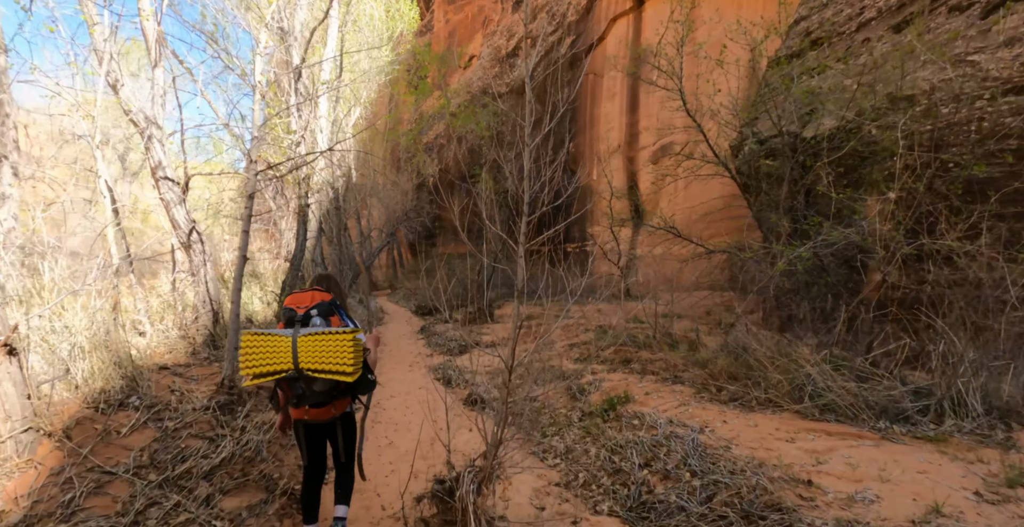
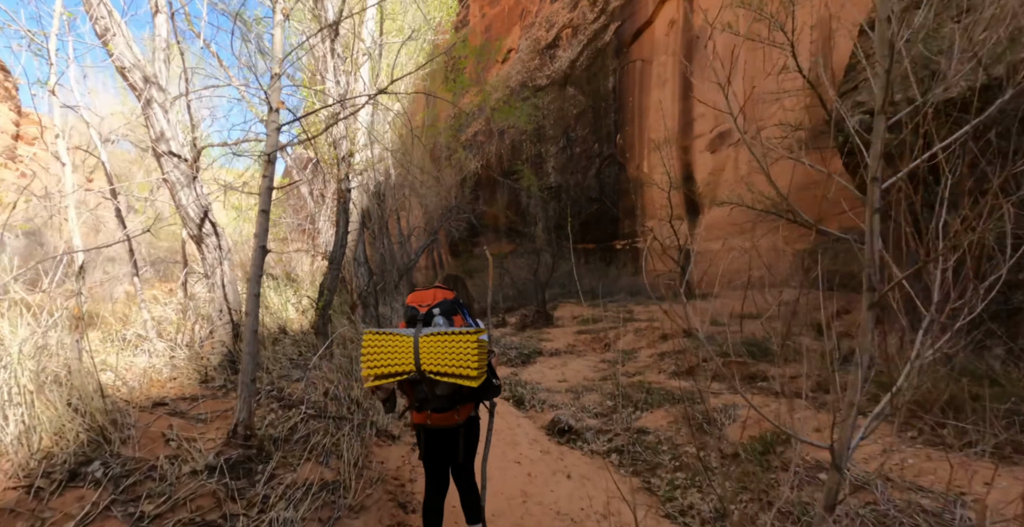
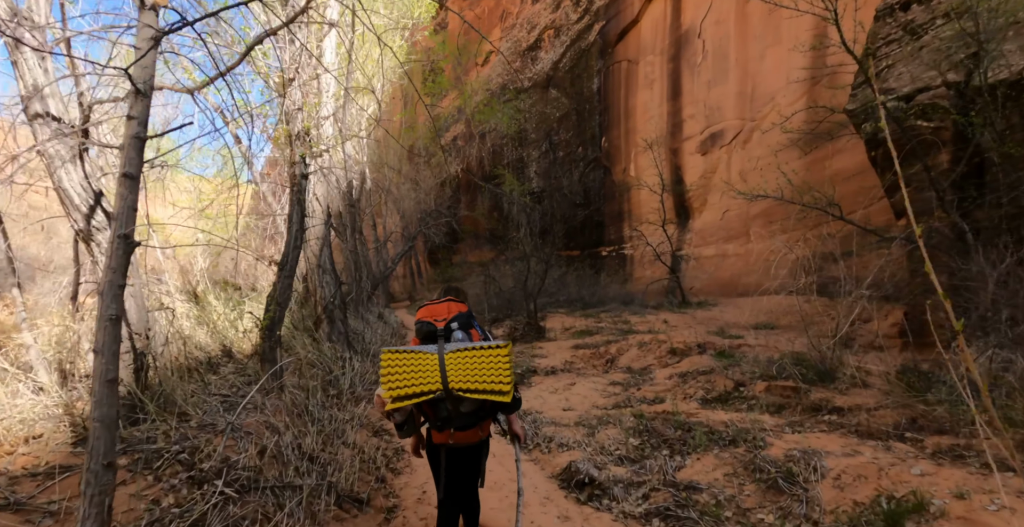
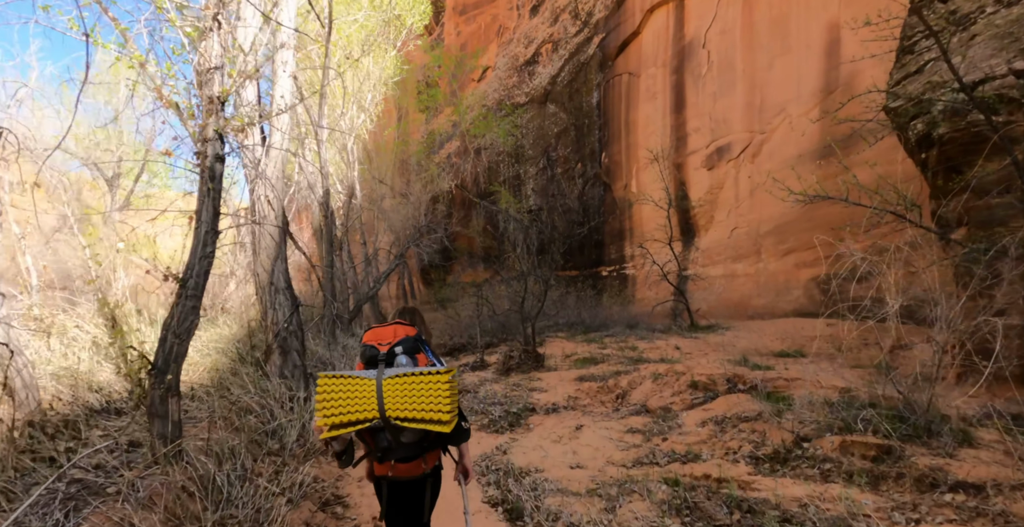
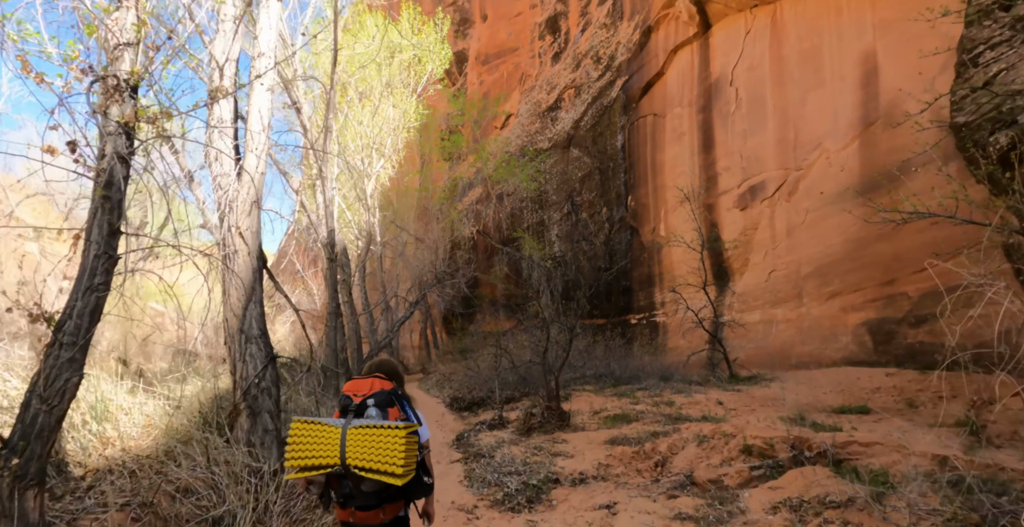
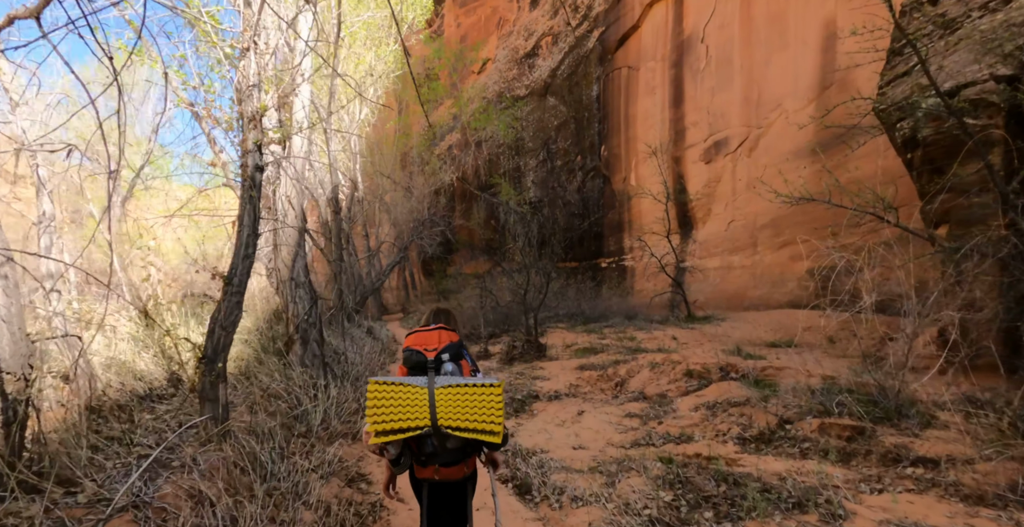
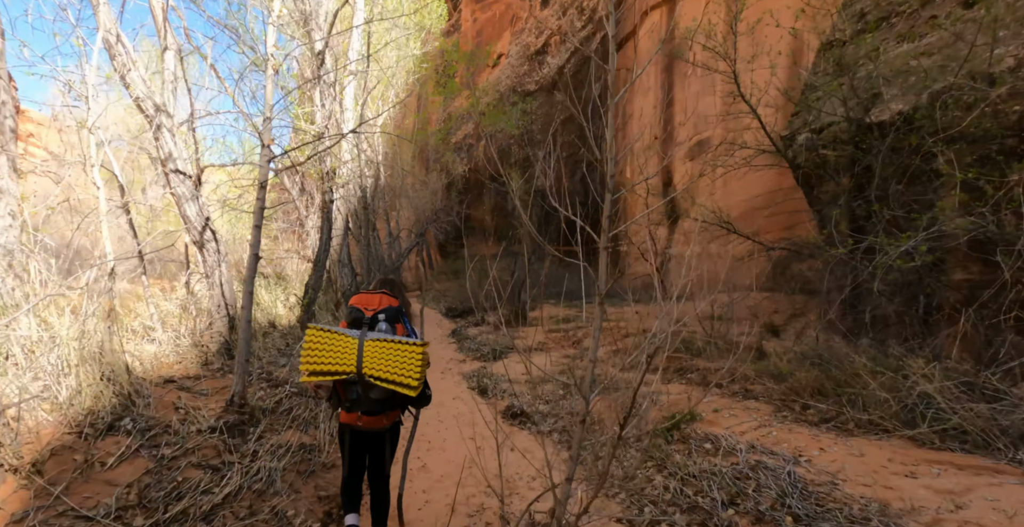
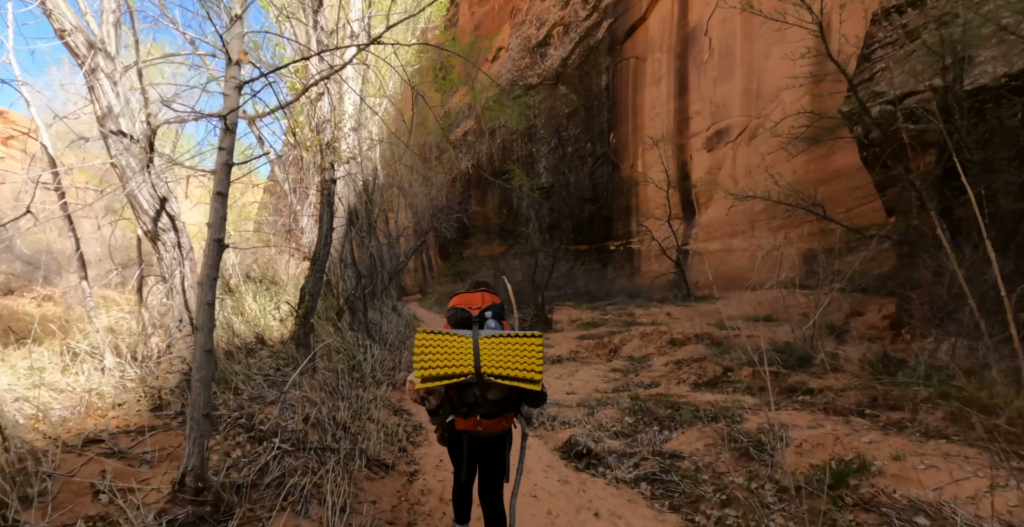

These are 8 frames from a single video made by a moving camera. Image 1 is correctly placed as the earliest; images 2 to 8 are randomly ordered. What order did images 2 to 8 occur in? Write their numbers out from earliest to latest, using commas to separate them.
7, 2, 8, 3, 6, 4, 5
